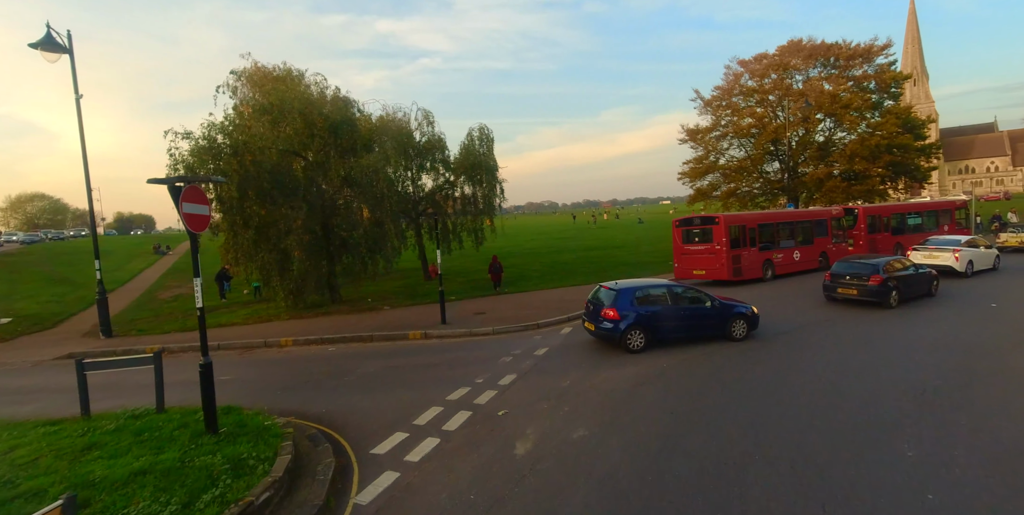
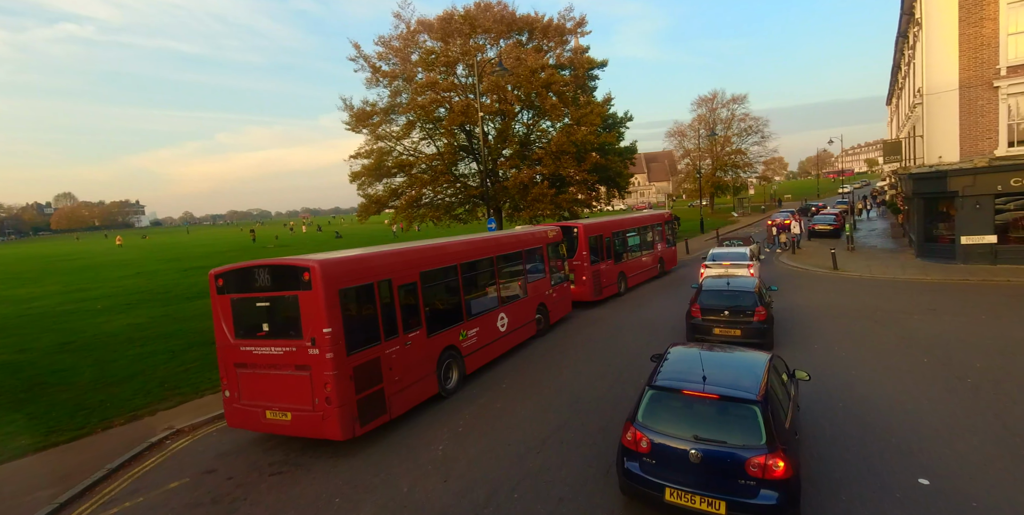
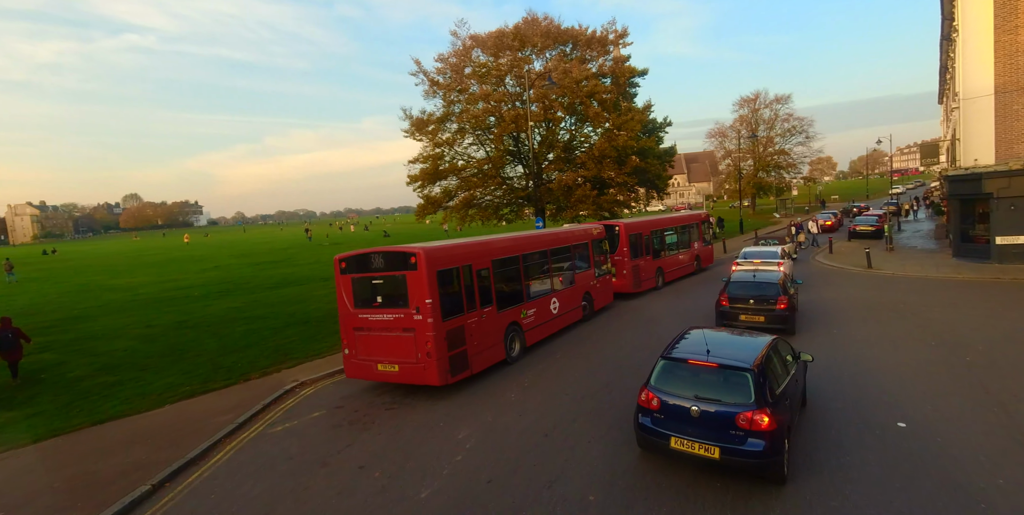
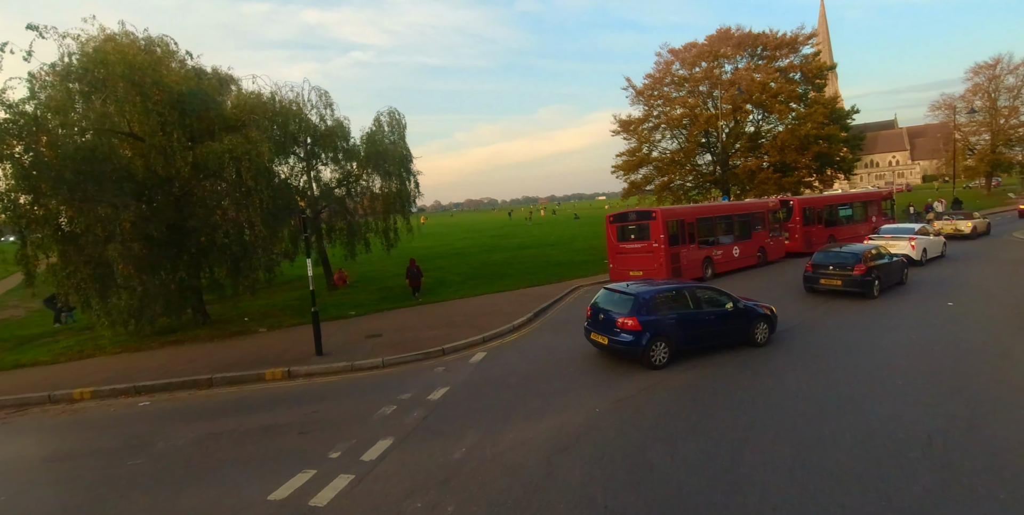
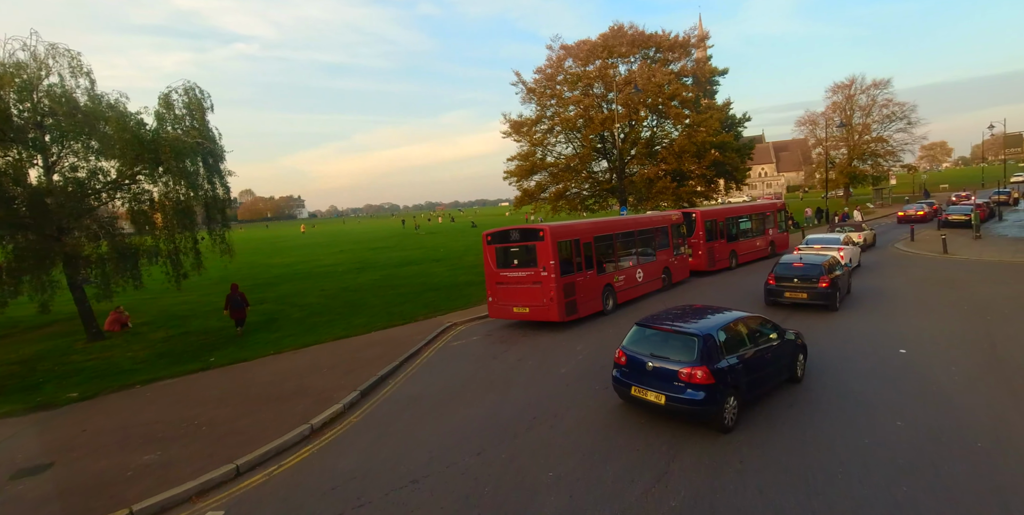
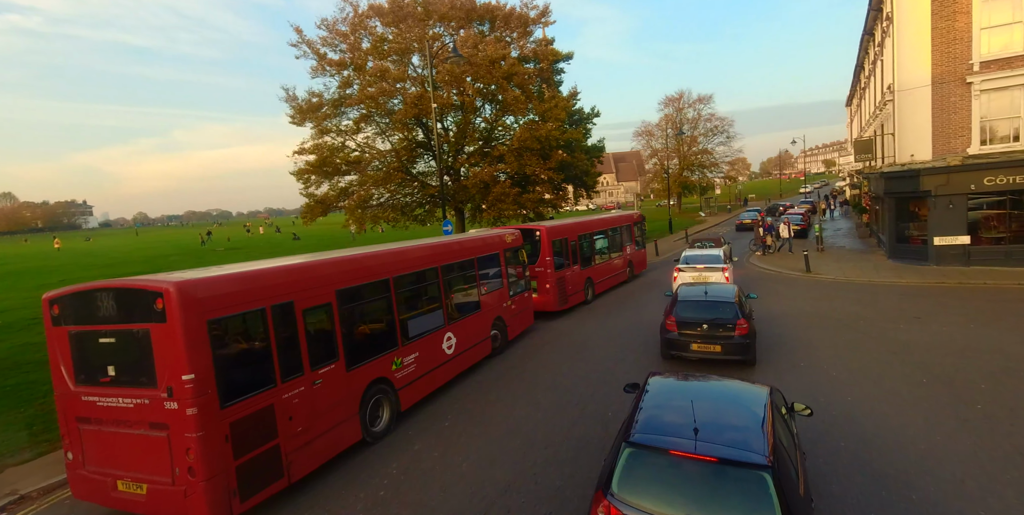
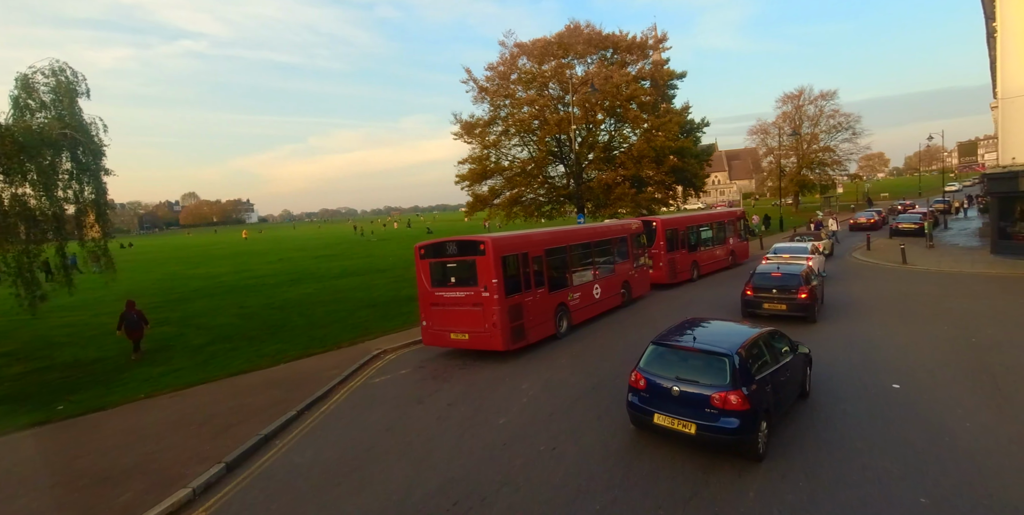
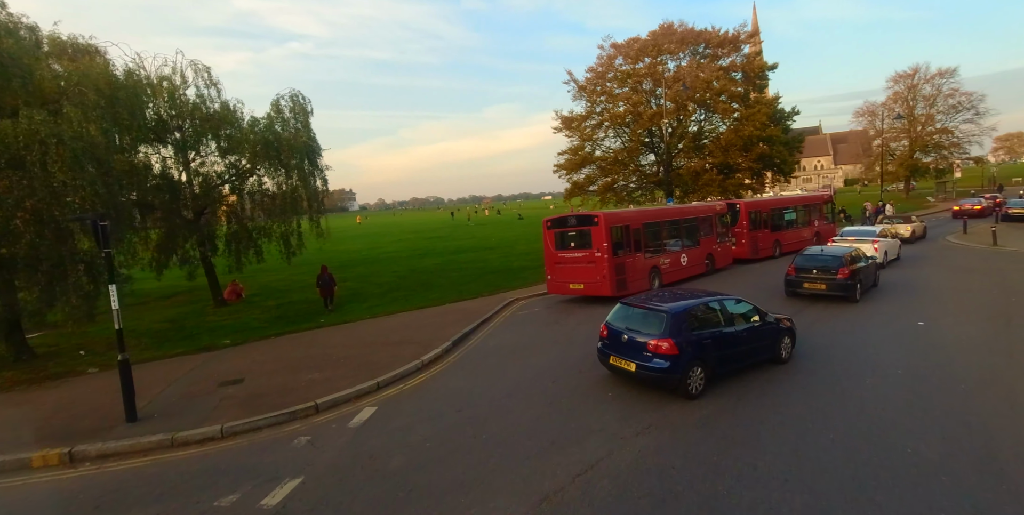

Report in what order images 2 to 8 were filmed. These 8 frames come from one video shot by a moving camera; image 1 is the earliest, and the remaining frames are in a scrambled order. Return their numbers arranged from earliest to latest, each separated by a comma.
4, 8, 5, 7, 3, 2, 6
